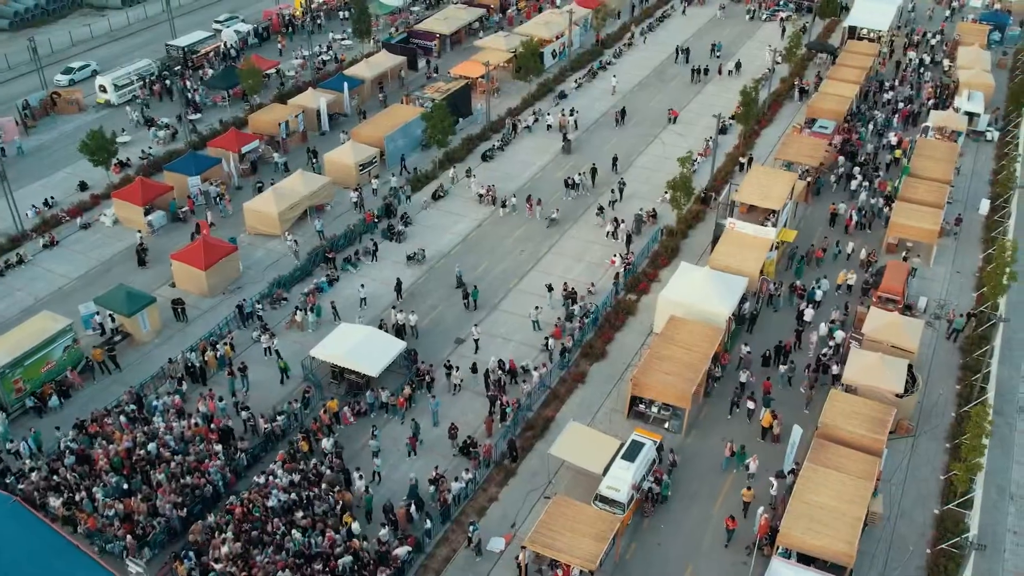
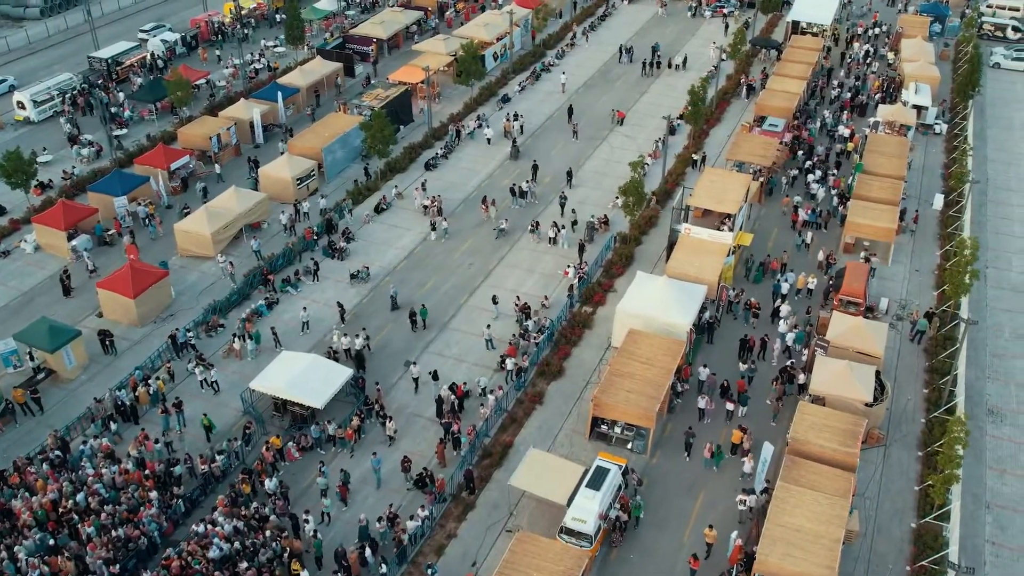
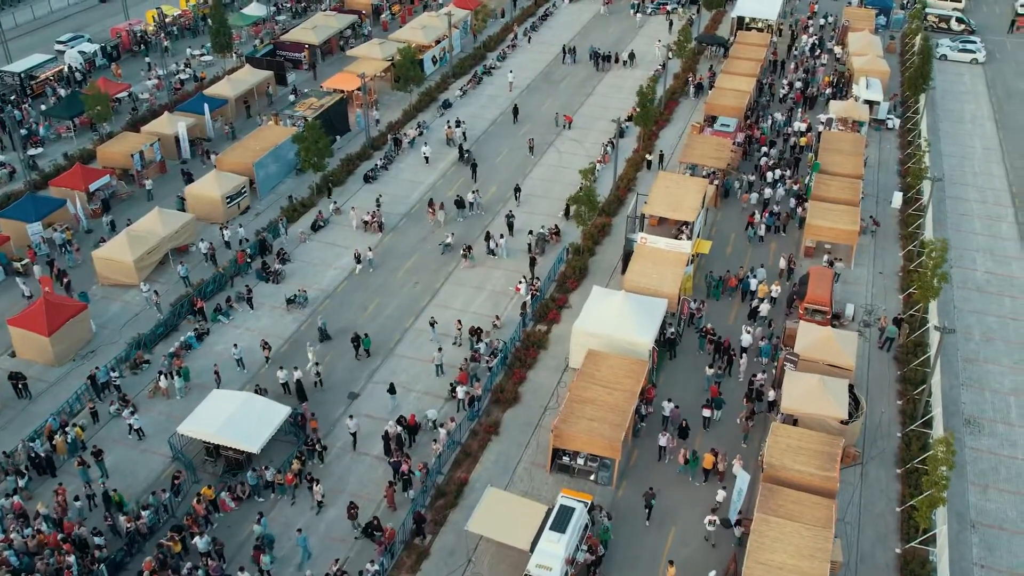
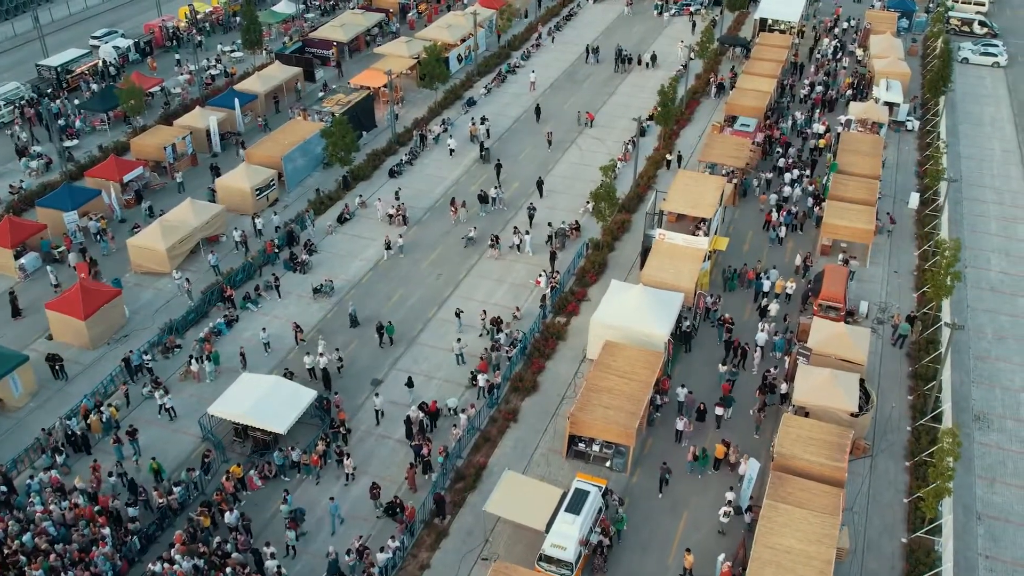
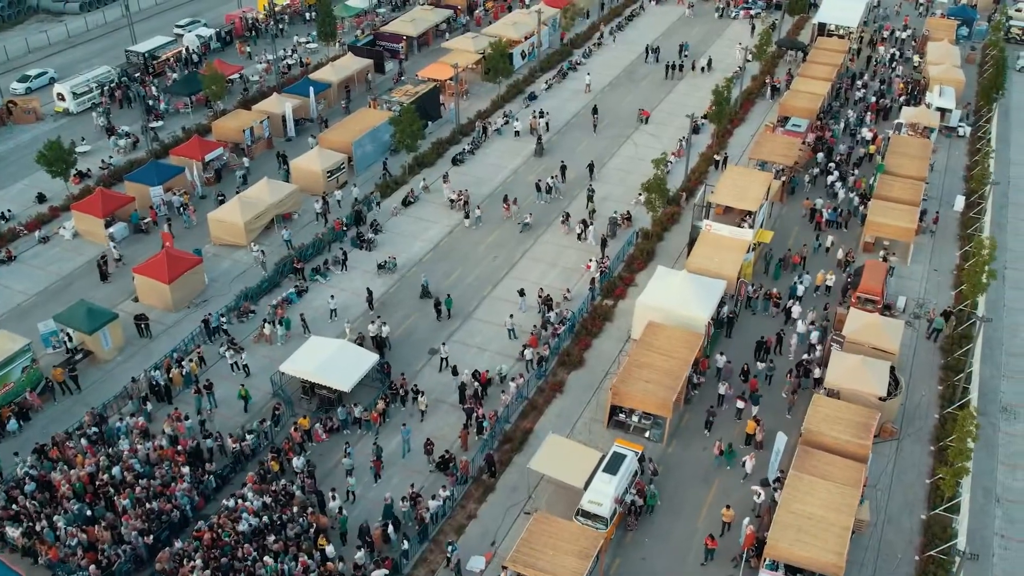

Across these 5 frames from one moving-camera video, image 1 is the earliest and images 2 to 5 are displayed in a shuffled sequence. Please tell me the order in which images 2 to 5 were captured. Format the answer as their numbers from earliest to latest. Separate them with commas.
5, 2, 4, 3
